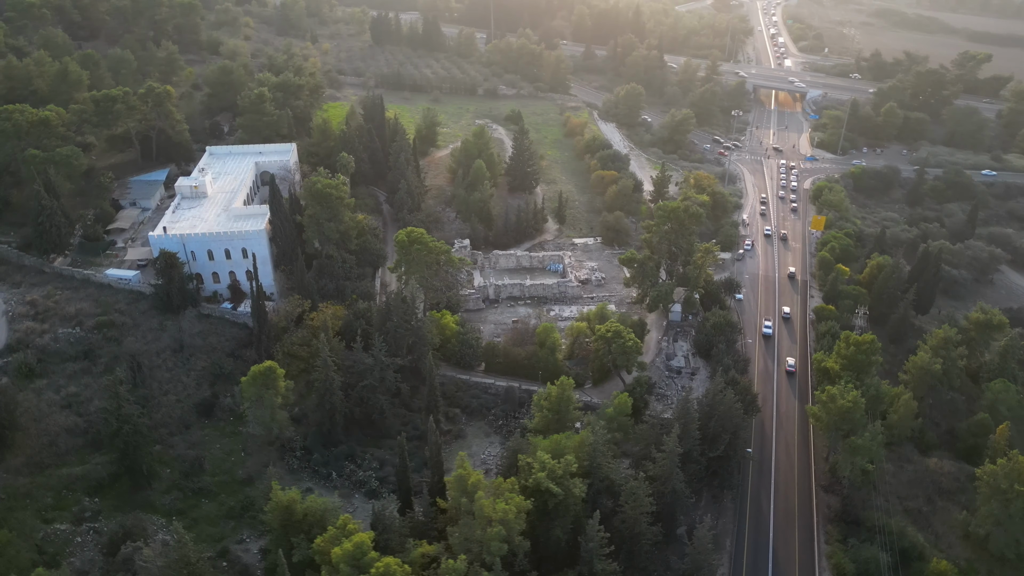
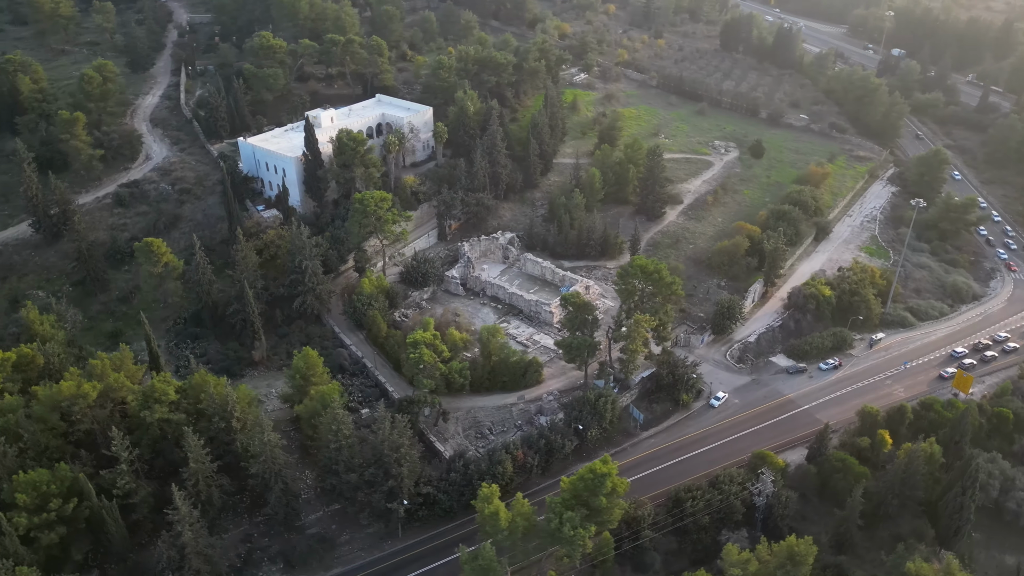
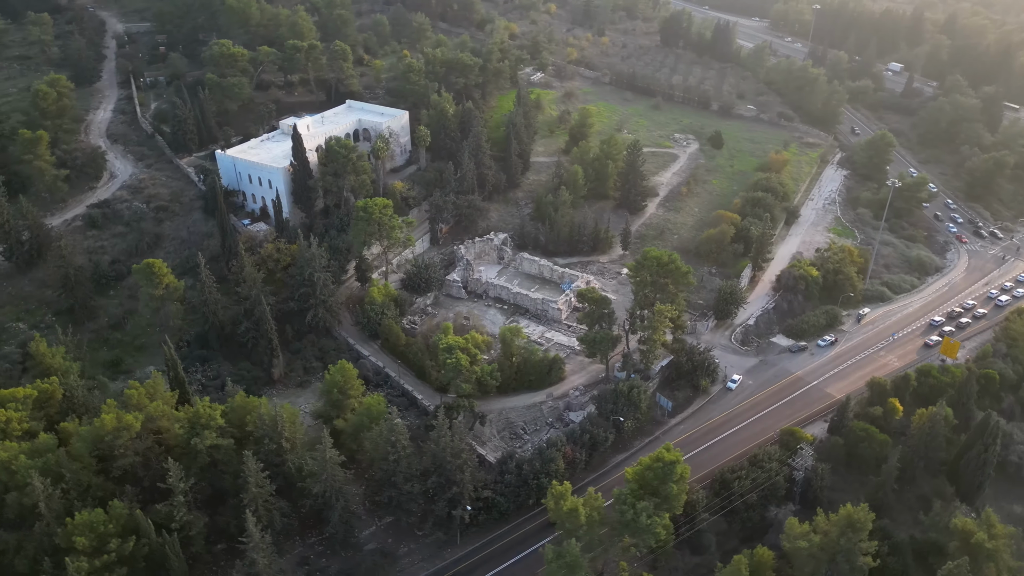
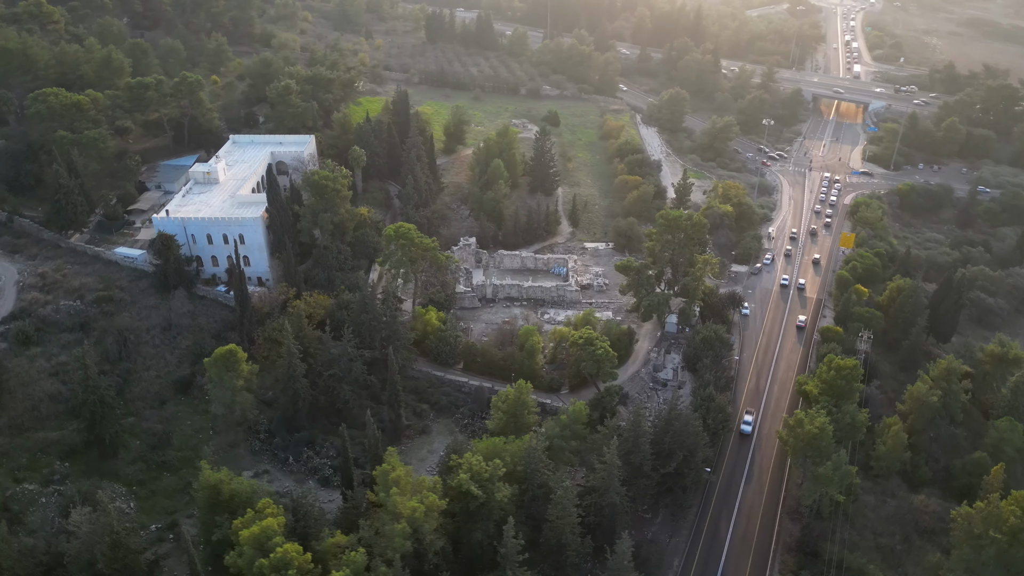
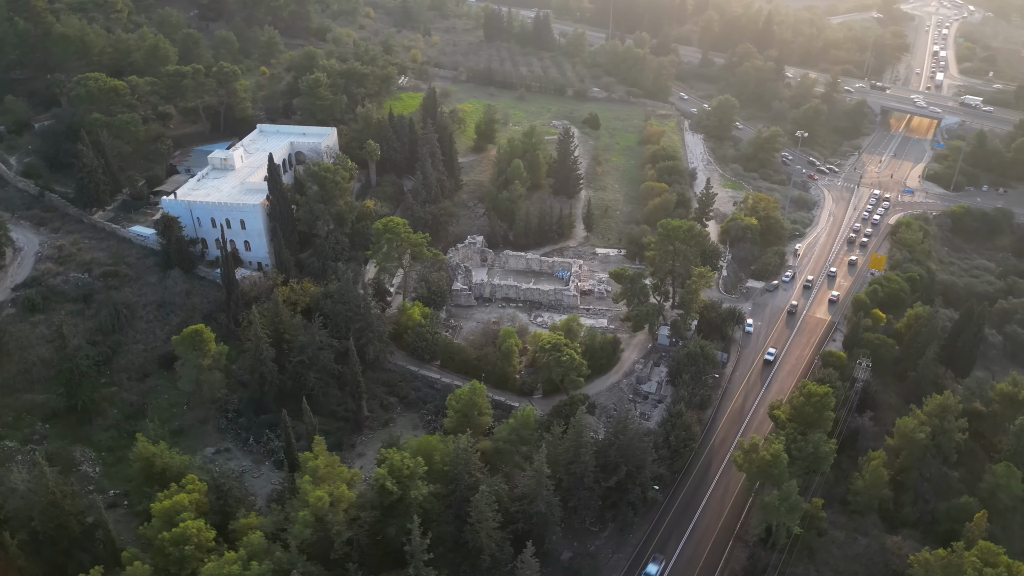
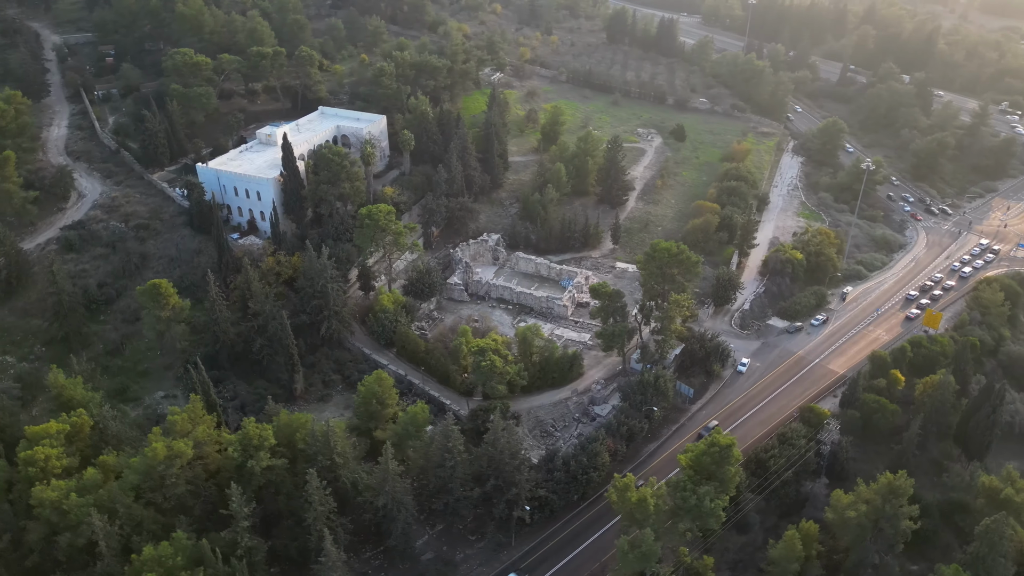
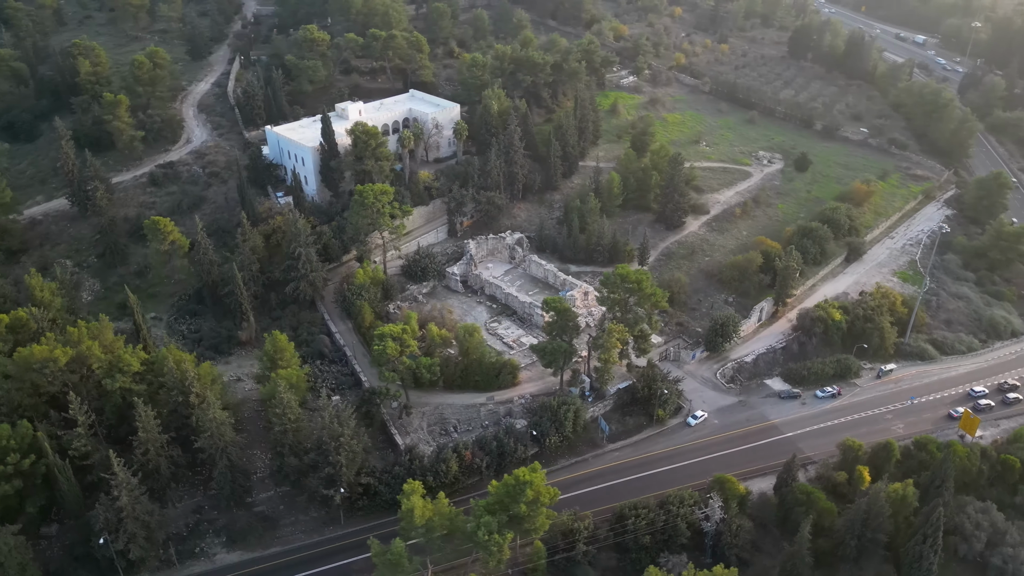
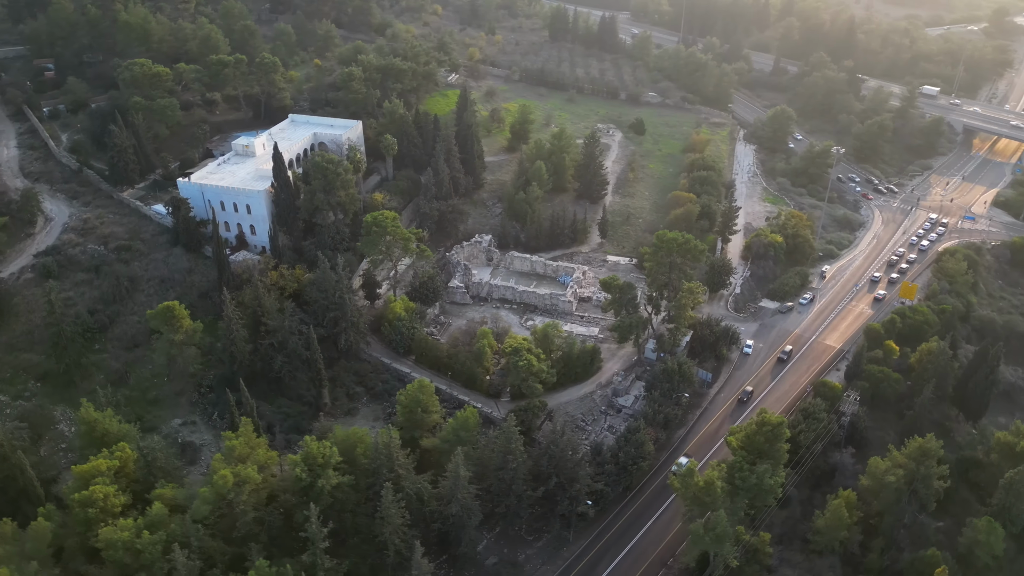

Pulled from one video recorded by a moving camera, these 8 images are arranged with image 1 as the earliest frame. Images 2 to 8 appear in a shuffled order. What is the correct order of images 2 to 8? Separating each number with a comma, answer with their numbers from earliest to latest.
4, 5, 8, 6, 3, 2, 7
